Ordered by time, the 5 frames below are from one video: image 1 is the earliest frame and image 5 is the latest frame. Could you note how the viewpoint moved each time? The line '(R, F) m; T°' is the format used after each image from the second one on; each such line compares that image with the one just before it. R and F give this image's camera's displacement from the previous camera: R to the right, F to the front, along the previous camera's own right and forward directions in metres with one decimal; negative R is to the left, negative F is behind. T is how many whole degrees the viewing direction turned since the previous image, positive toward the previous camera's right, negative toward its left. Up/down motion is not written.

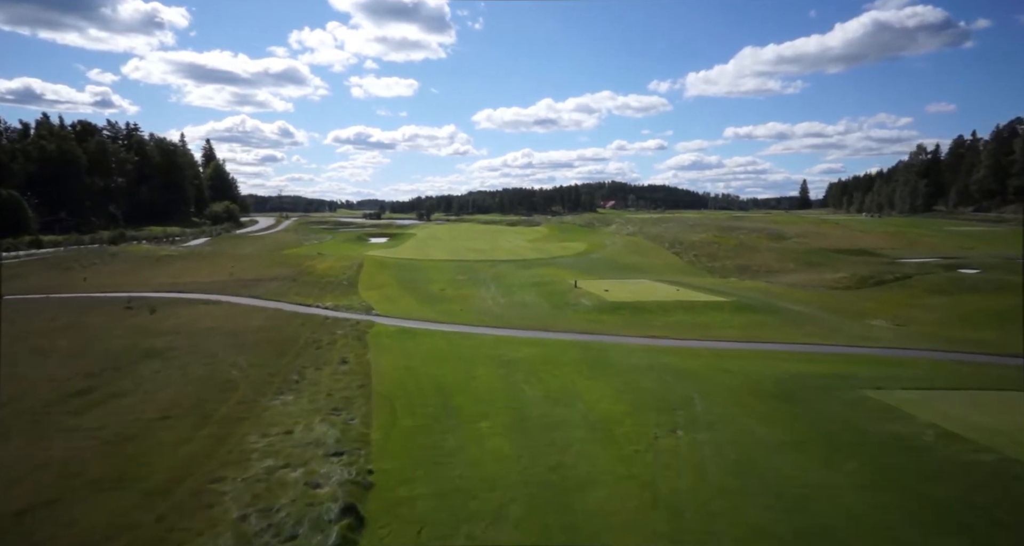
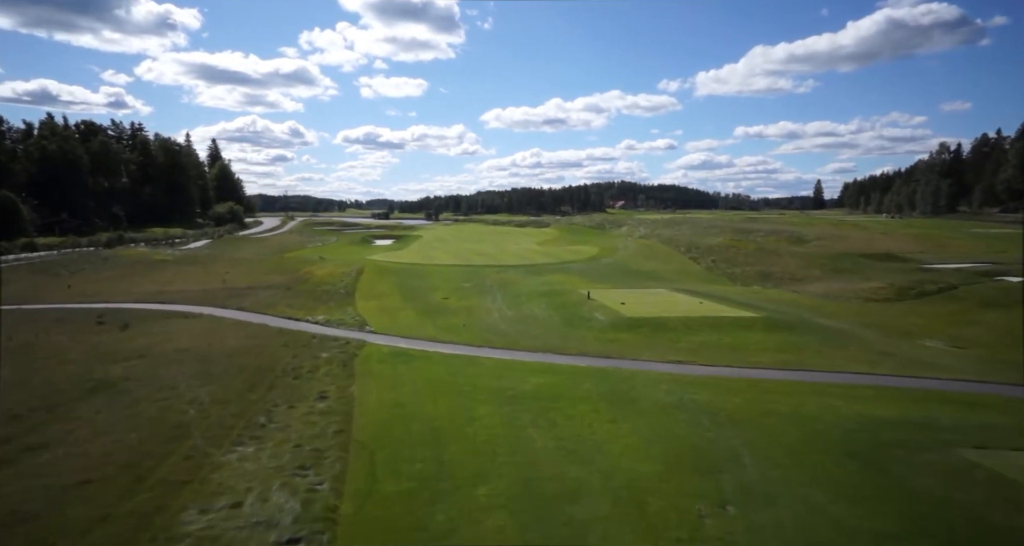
(0.0, +1.9) m; -1°
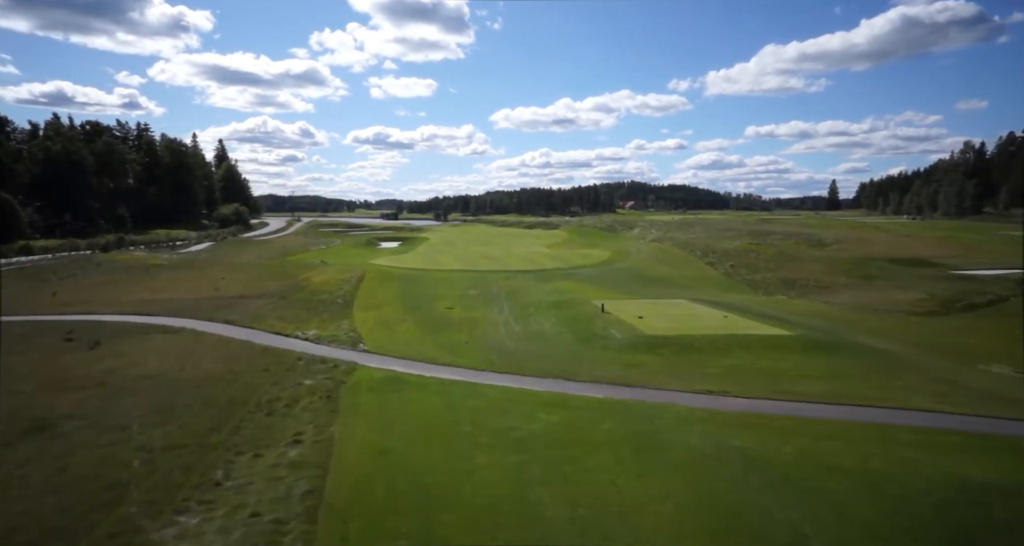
(0.0, +1.8) m; -1°
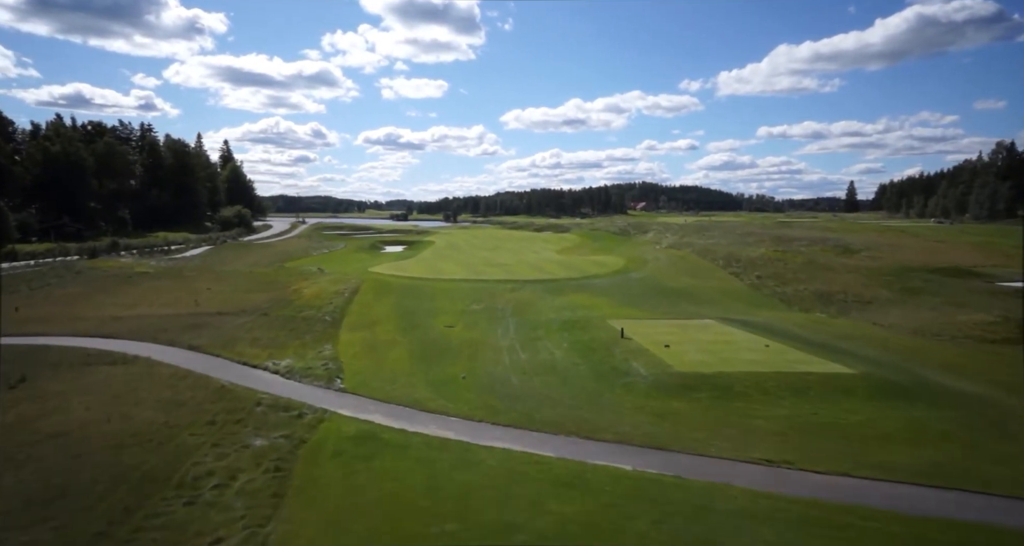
(+0.1, +2.8) m; -1°
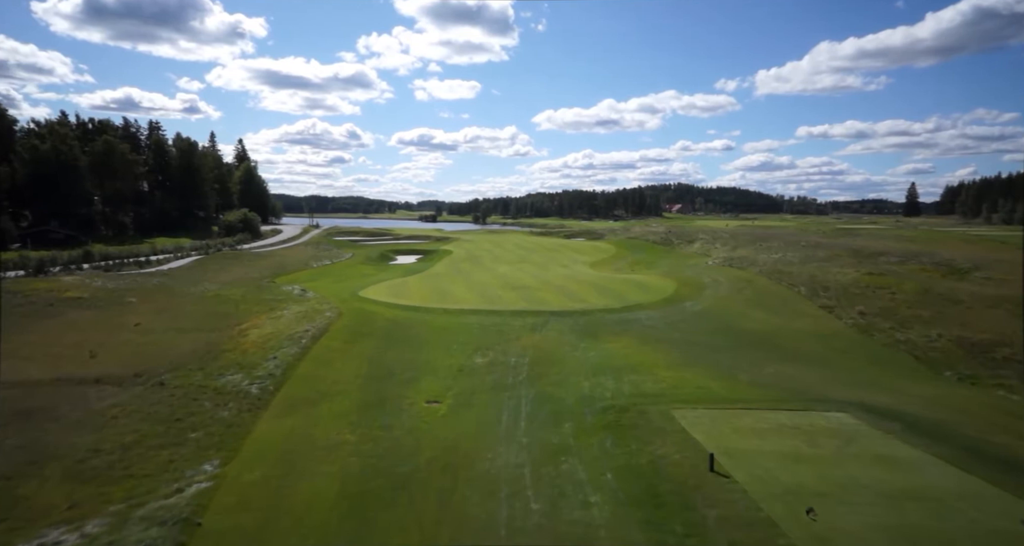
(+0.5, +8.2) m; -3°
